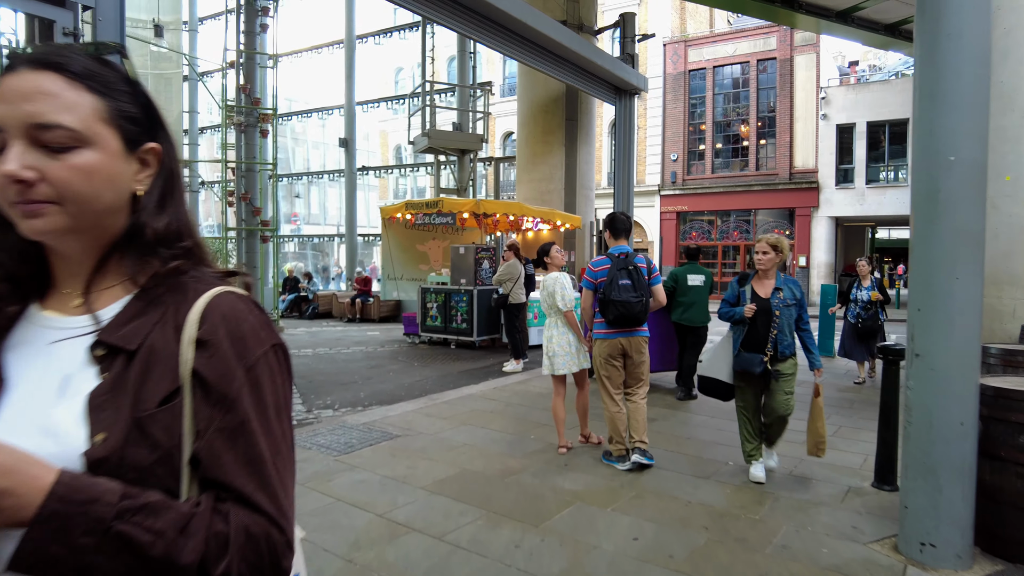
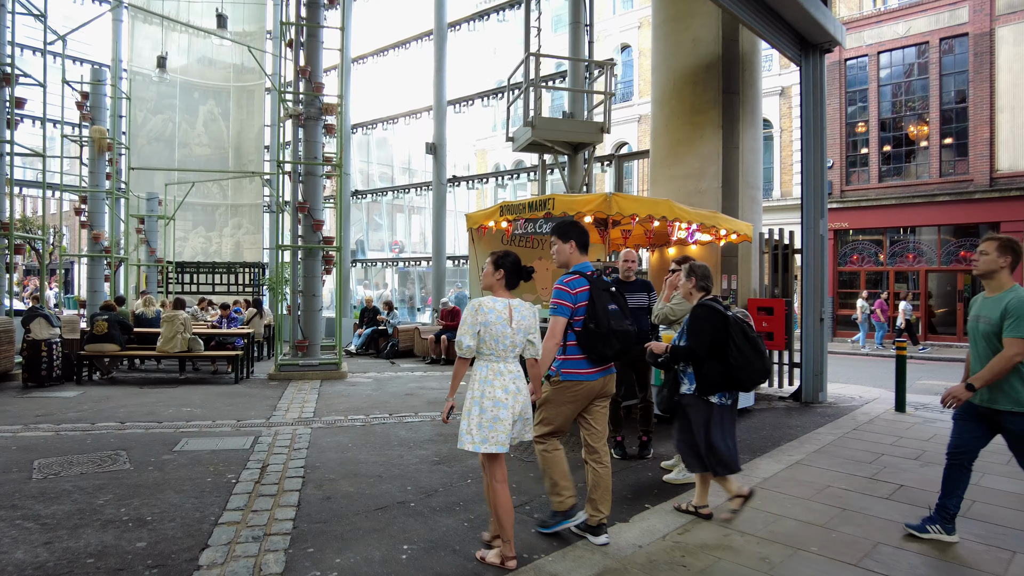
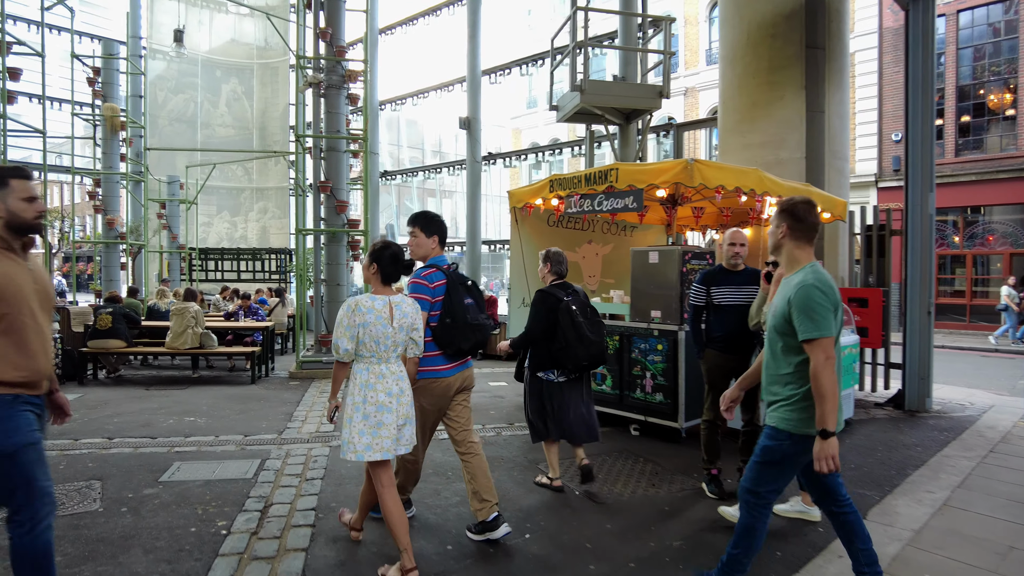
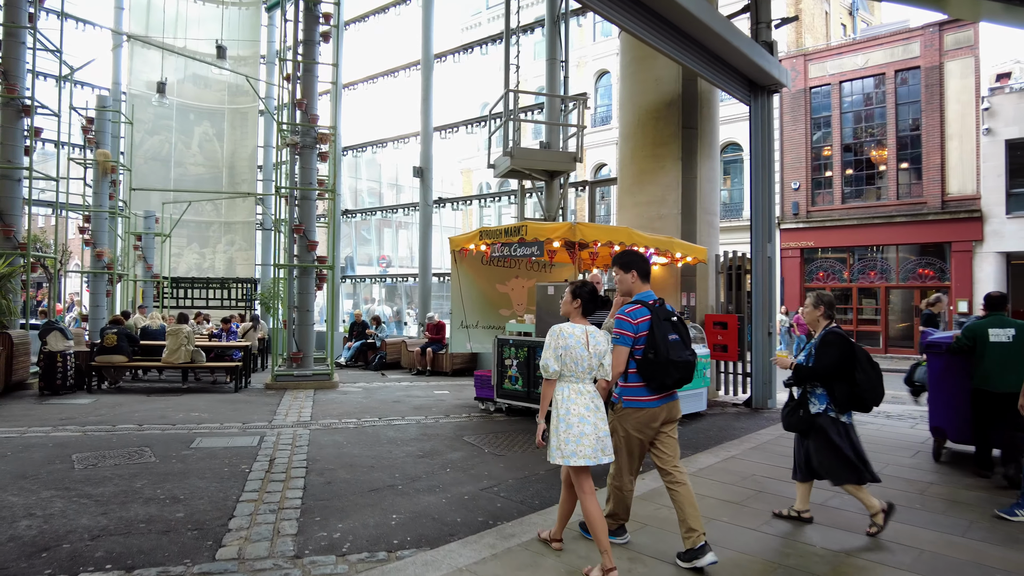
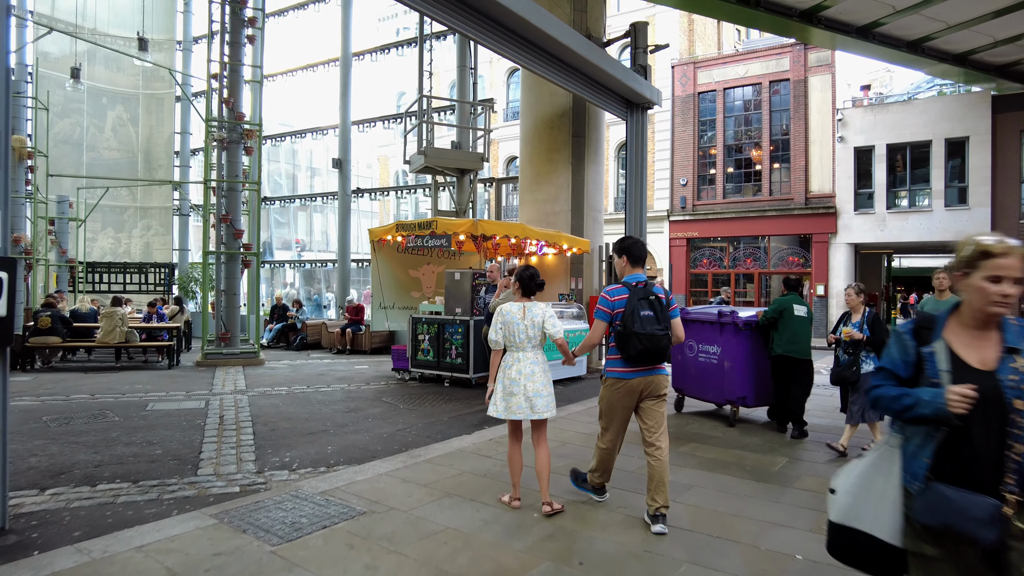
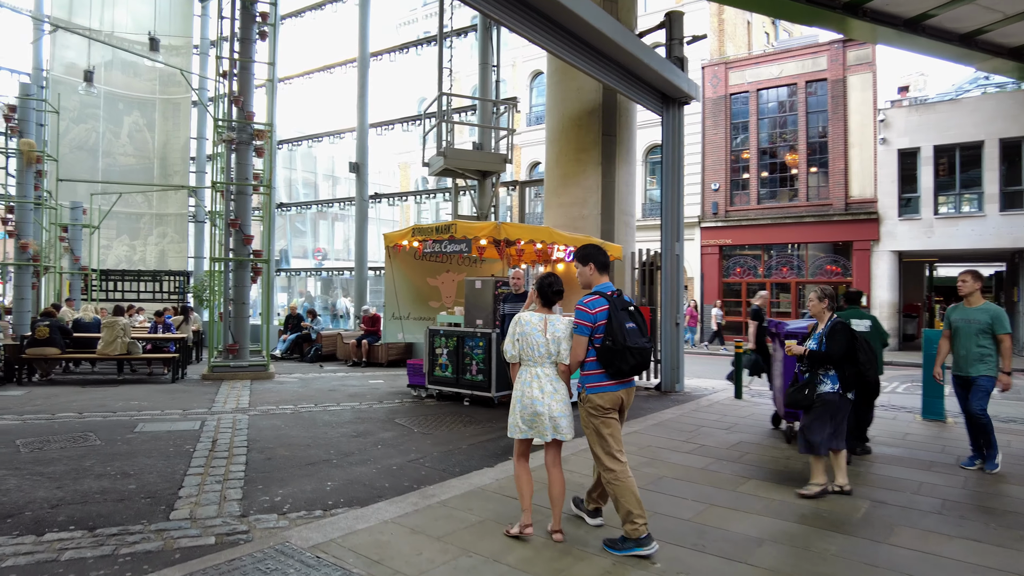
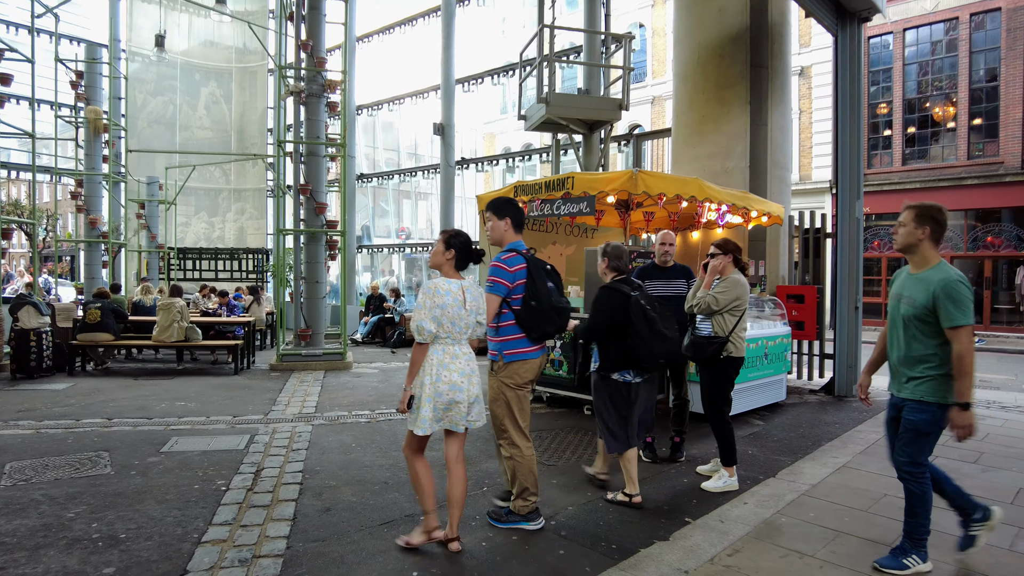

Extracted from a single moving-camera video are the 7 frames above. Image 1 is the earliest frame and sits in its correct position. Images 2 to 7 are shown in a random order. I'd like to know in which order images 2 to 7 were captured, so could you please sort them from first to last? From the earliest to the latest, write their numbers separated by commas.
5, 6, 4, 2, 7, 3
